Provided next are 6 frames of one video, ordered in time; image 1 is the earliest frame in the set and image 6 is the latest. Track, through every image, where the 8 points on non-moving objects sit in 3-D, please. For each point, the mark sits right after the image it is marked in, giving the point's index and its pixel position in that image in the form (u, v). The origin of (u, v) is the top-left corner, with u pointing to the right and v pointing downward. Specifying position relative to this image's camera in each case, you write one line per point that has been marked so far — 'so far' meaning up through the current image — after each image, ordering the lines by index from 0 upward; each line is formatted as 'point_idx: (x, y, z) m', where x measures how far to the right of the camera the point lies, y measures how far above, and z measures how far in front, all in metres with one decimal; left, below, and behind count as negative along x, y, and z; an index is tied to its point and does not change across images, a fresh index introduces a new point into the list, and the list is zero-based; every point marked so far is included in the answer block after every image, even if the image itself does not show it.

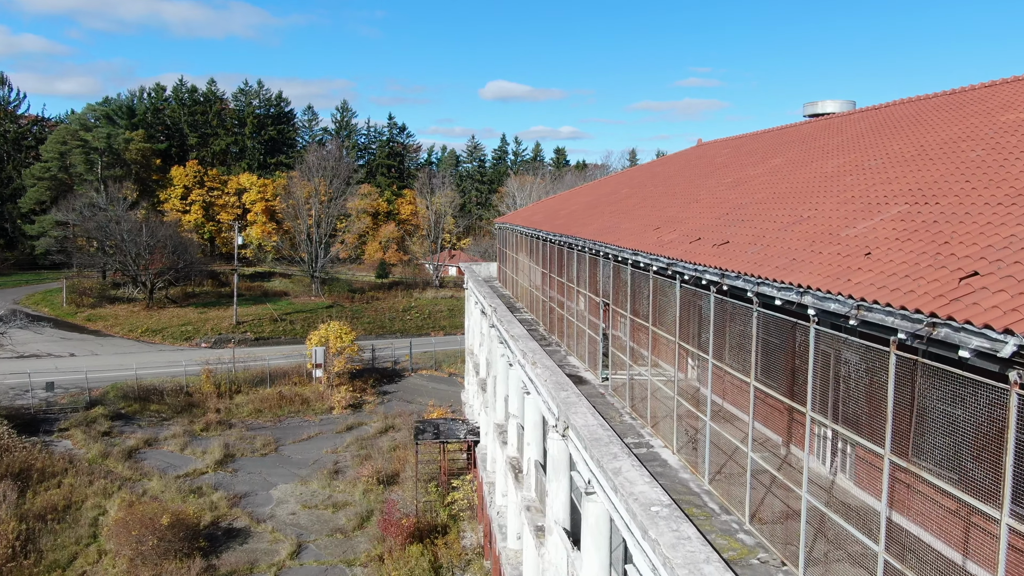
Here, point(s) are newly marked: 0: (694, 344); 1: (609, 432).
0: (+1.2, -0.4, +6.5) m
1: (+0.6, -0.9, +6.1) m
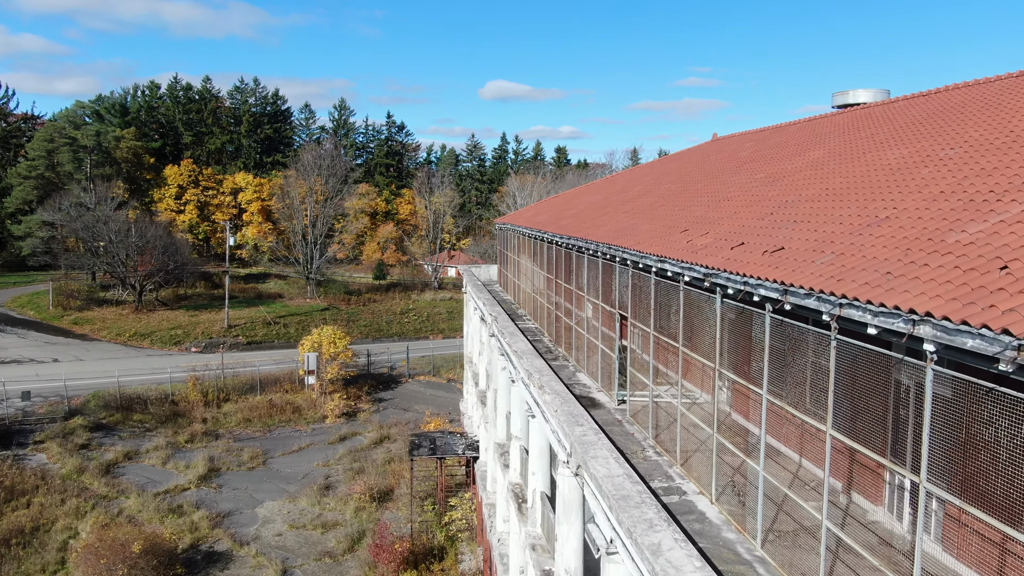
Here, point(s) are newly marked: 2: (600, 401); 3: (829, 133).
0: (+1.3, -0.5, +5.4) m
1: (+0.6, -1.0, +4.9) m
2: (+0.8, -1.0, +8.7) m
3: (+3.2, +1.5, +9.7) m
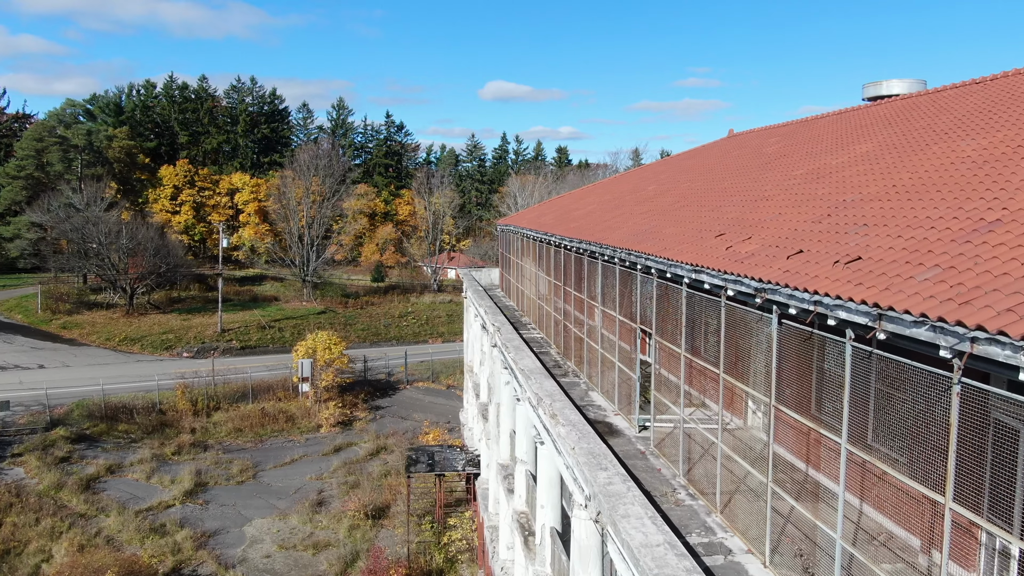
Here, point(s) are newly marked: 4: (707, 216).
0: (+1.3, -0.6, +4.4) m
1: (+0.7, -1.1, +3.9) m
2: (+0.8, -1.1, +7.7) m
3: (+3.2, +1.5, +8.7) m
4: (+1.5, +0.5, +7.2) m
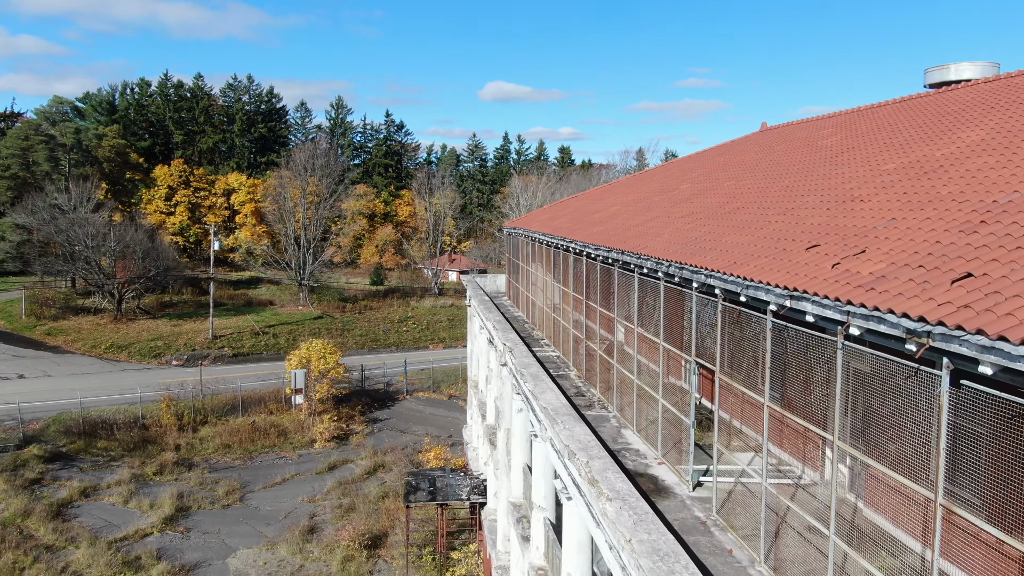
0: (+1.5, -0.7, +2.9) m
1: (+0.8, -1.2, +2.4) m
2: (+1.0, -1.2, +6.2) m
3: (+3.4, +1.3, +7.2) m
4: (+1.6, +0.4, +5.8) m
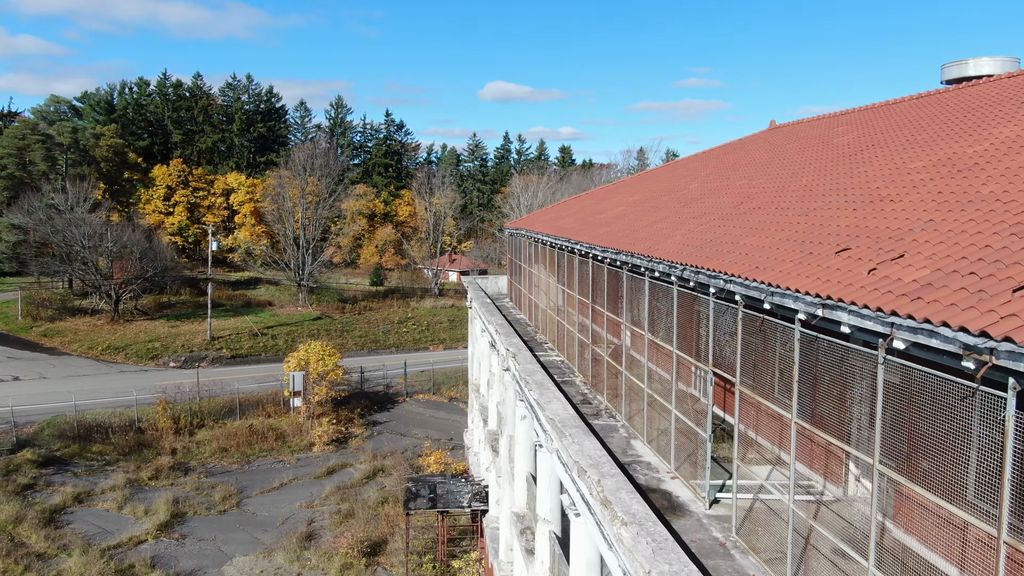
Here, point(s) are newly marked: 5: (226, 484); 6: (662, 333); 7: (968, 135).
0: (+1.5, -0.7, +2.6) m
1: (+0.9, -1.3, +2.1) m
2: (+1.0, -1.3, +5.9) m
3: (+3.4, +1.3, +6.9) m
4: (+1.7, +0.4, +5.4) m
5: (-5.7, -3.9, +19.3) m
6: (+1.0, -0.3, +6.7) m
7: (+2.8, +0.9, +6.1) m
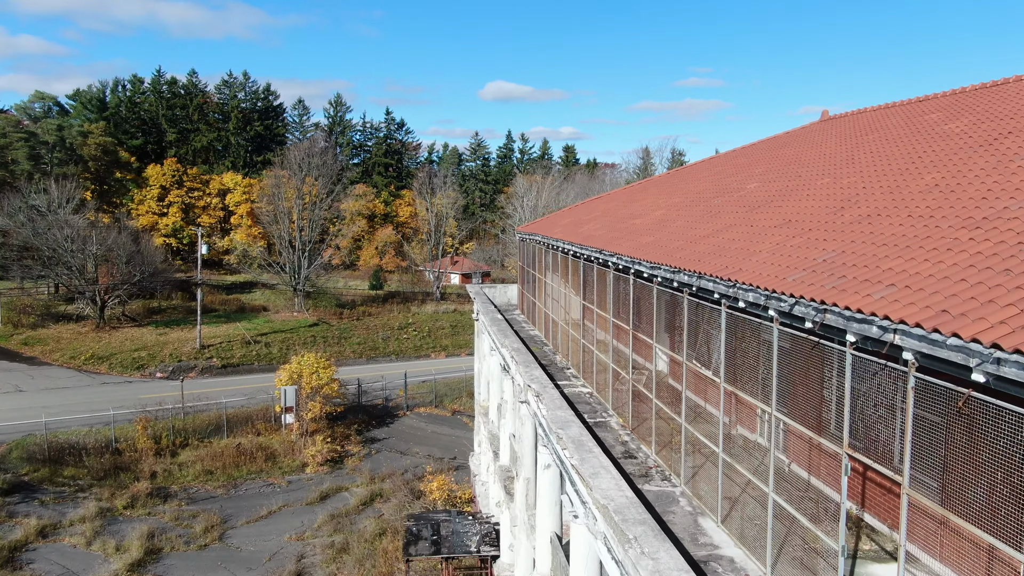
0: (+1.7, -0.9, +0.9) m
1: (+1.0, -1.4, +0.4) m
2: (+1.2, -1.5, +4.2) m
3: (+3.6, +1.1, +5.2) m
4: (+1.8, +0.2, +3.7) m
5: (-5.5, -4.1, +17.6) m
6: (+1.2, -0.5, +5.0) m
7: (+3.0, +0.8, +4.3) m
